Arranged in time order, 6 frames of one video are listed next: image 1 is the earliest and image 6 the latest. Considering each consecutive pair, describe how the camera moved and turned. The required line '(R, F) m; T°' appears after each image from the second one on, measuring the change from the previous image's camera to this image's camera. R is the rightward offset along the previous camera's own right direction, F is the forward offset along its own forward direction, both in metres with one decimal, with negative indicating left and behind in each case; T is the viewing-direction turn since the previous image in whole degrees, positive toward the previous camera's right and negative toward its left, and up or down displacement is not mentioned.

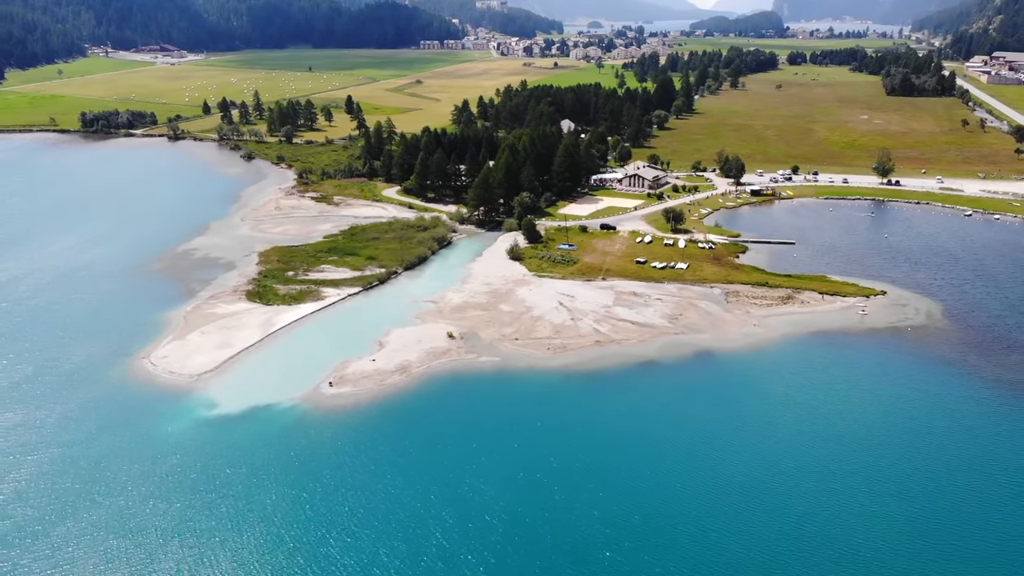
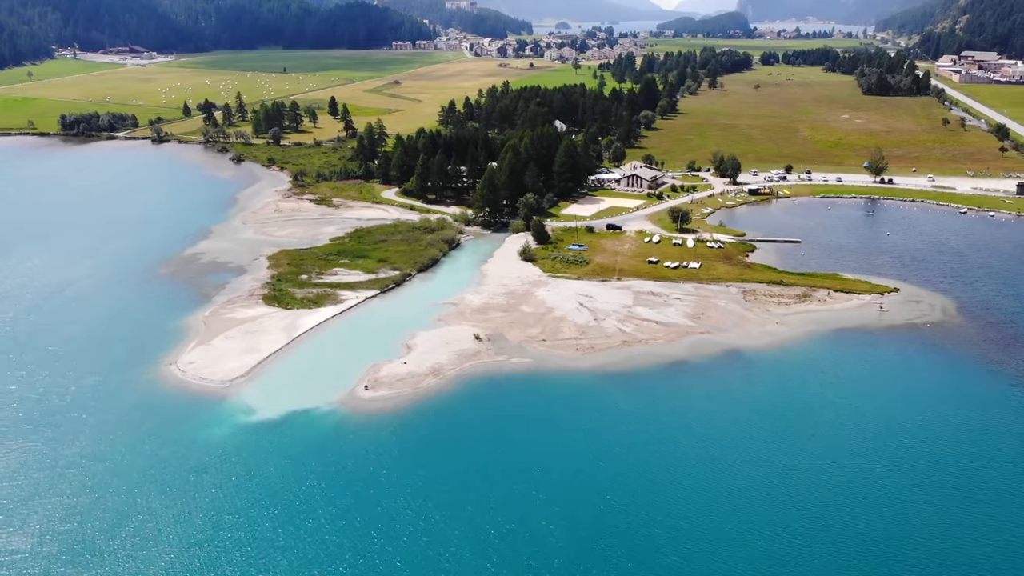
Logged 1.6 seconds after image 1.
(-2.4, +0.1) m; +1°
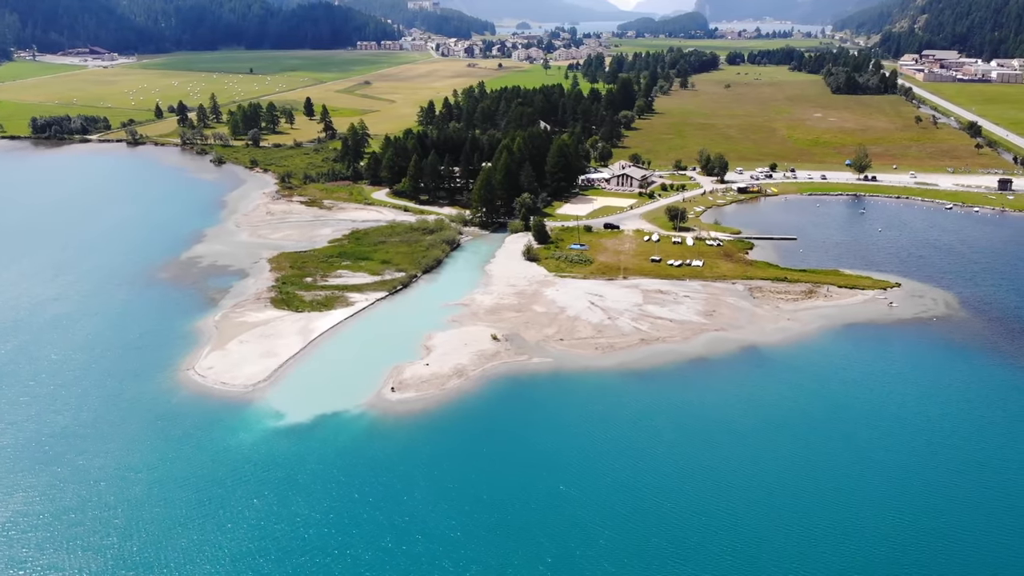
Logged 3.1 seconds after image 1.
(-2.2, 0.0) m; +2°
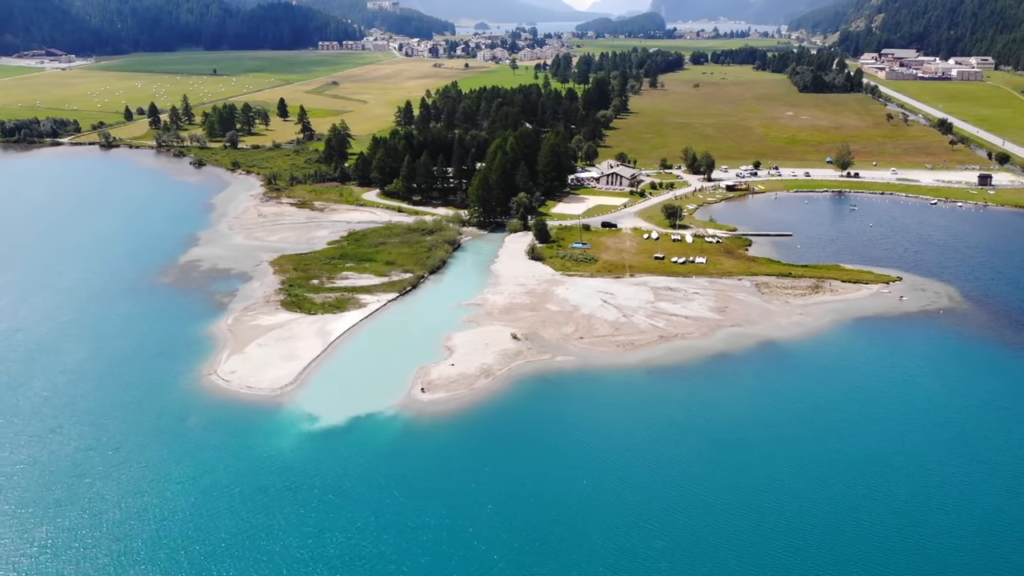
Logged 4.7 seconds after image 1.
(-2.4, 0.0) m; +2°
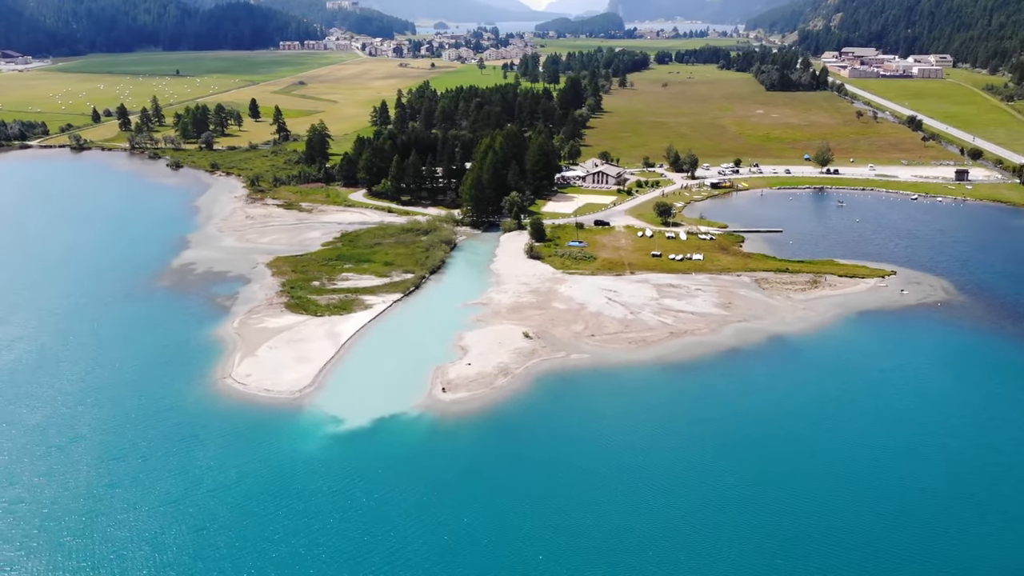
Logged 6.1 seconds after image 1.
(-2.0, -0.1) m; +2°
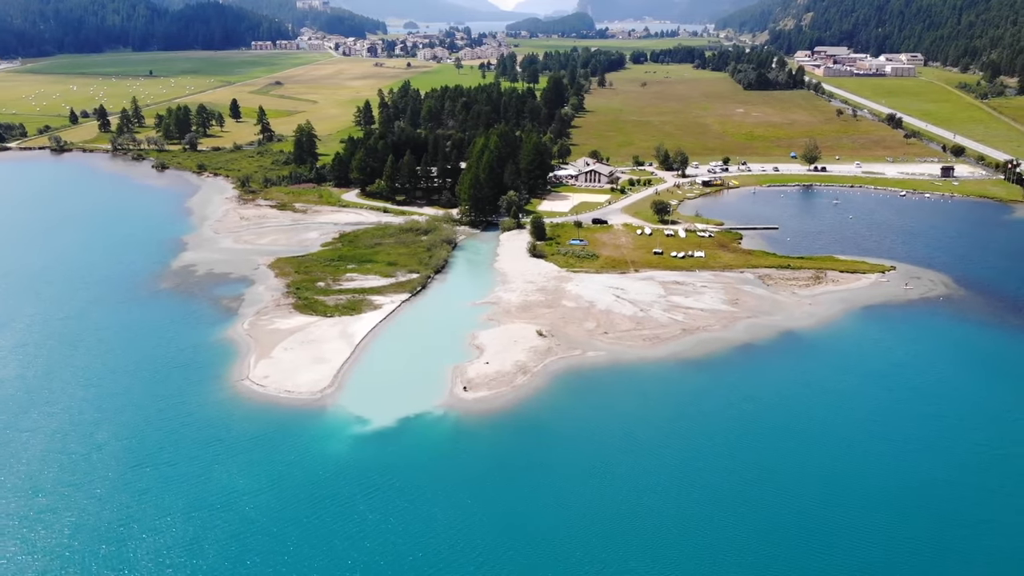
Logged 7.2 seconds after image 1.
(-1.7, -0.1) m; +1°
